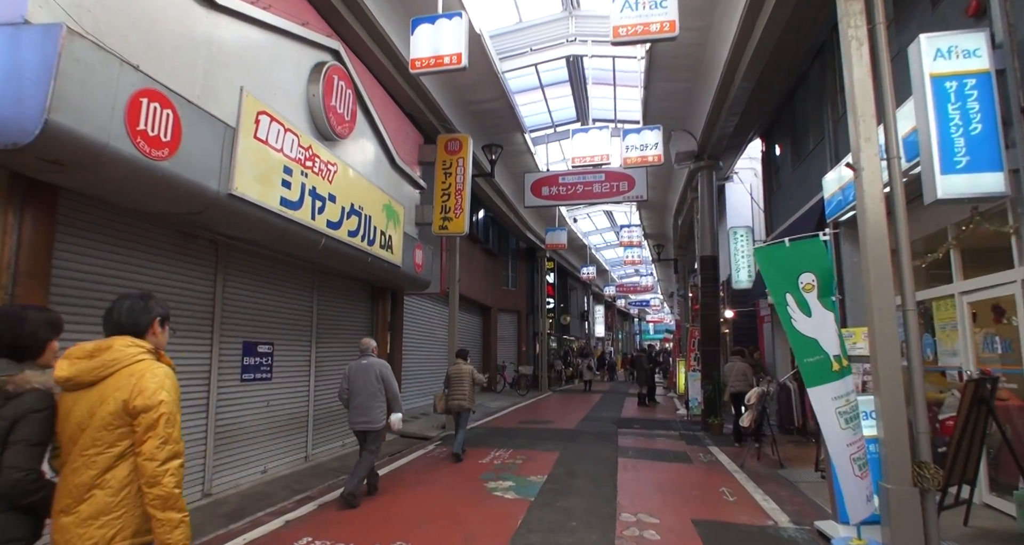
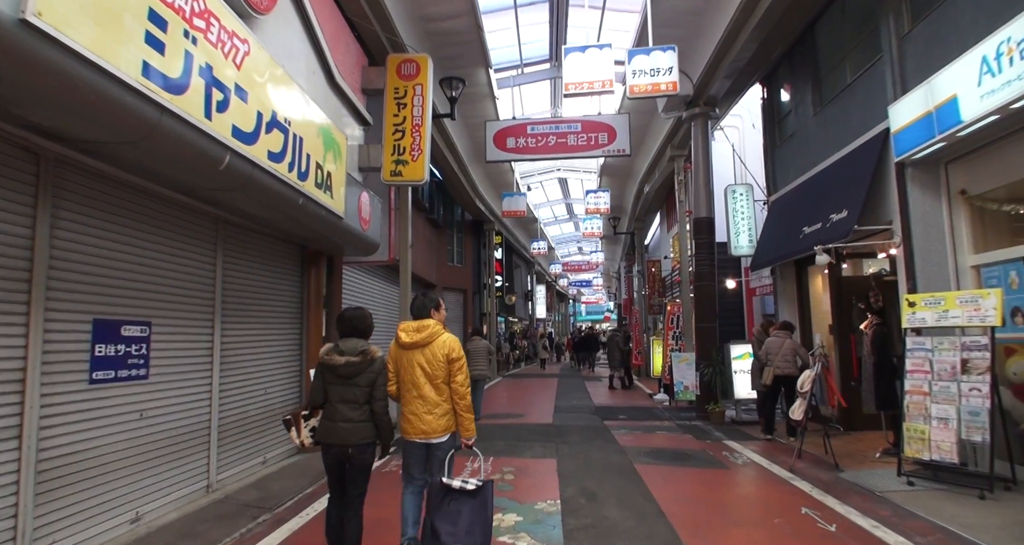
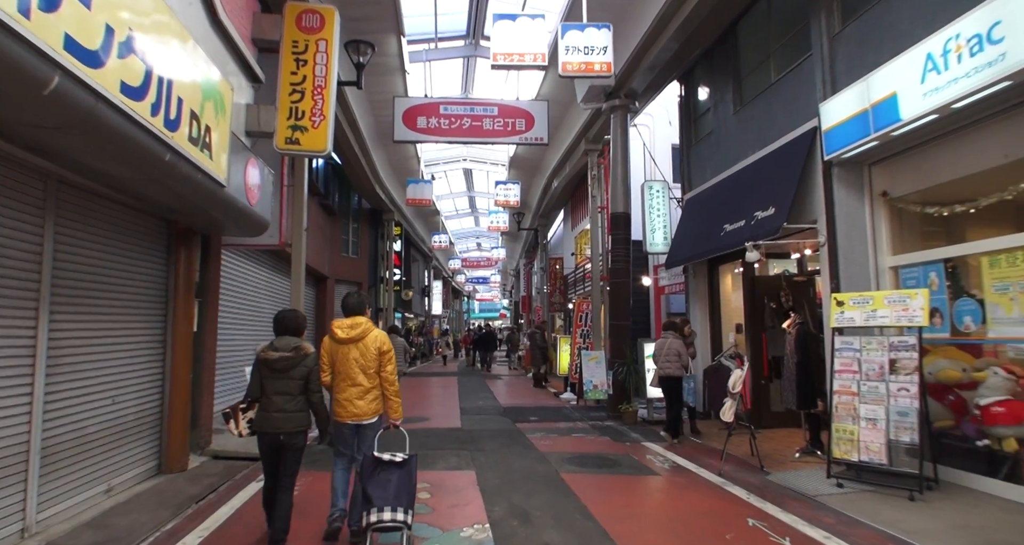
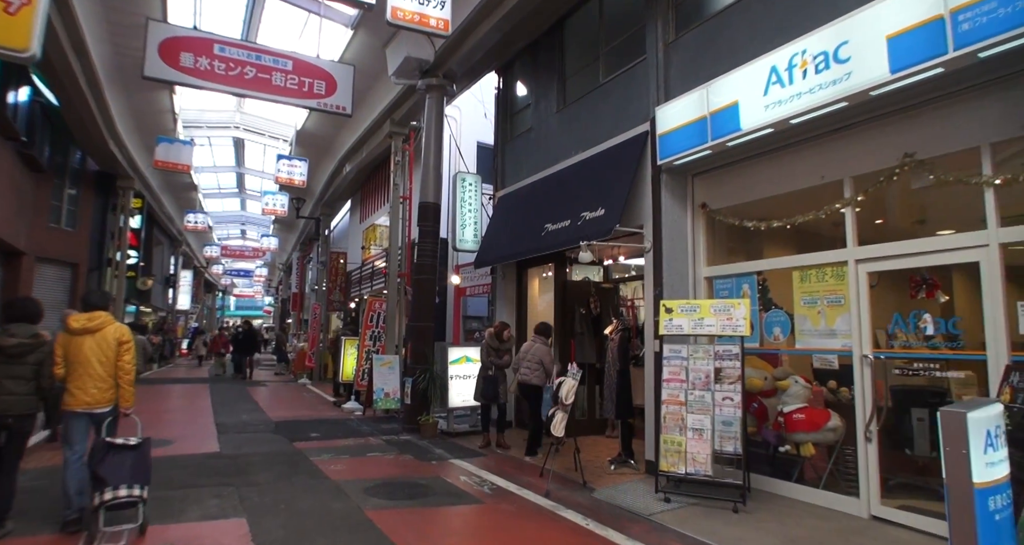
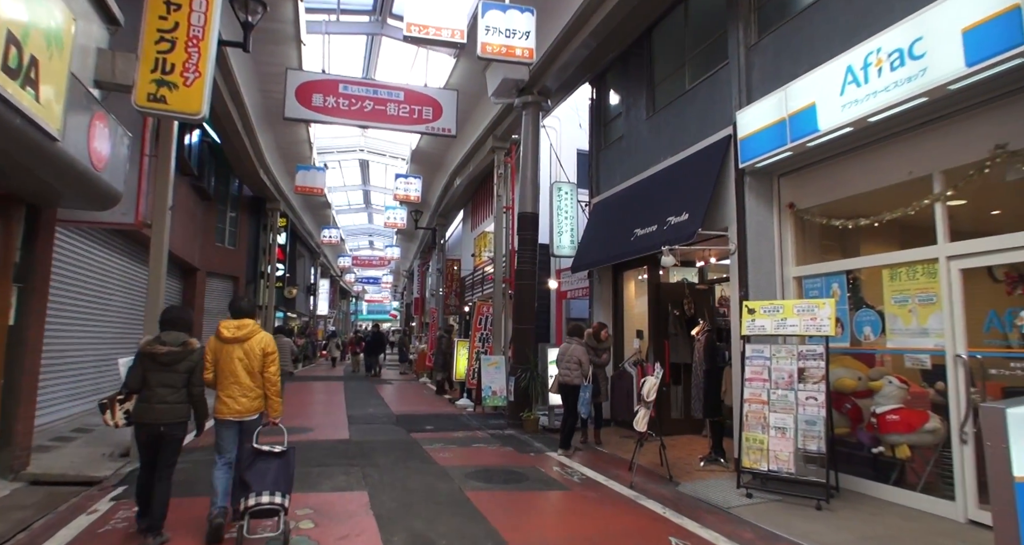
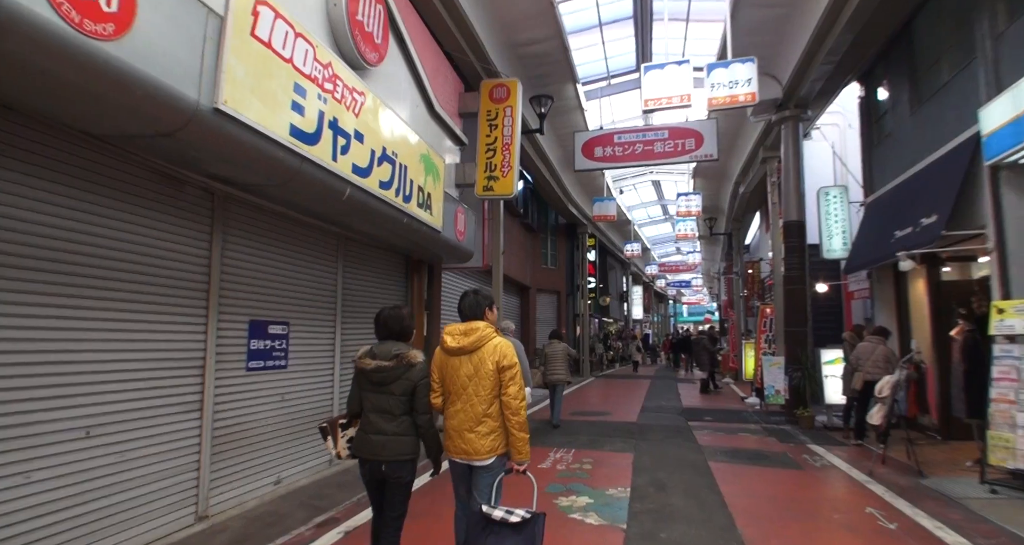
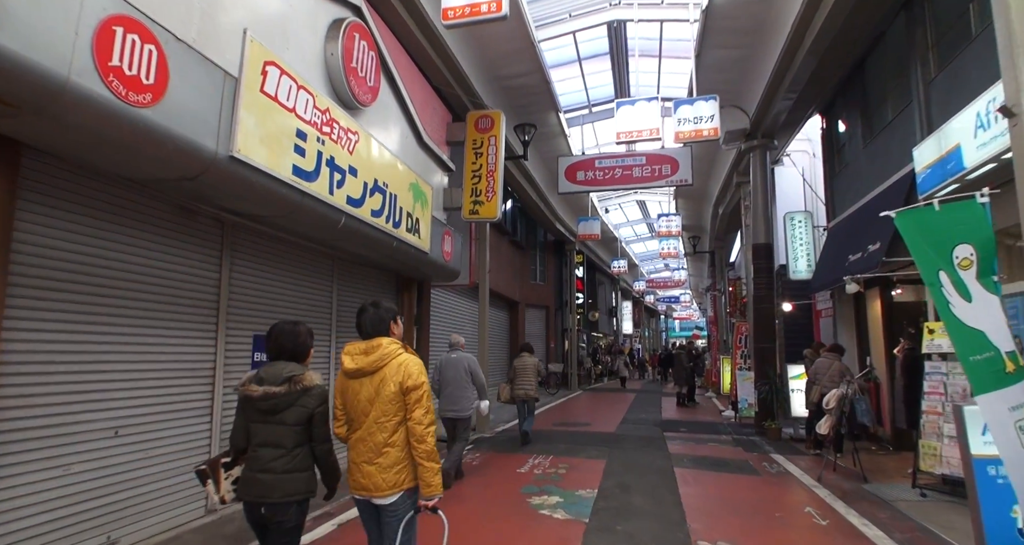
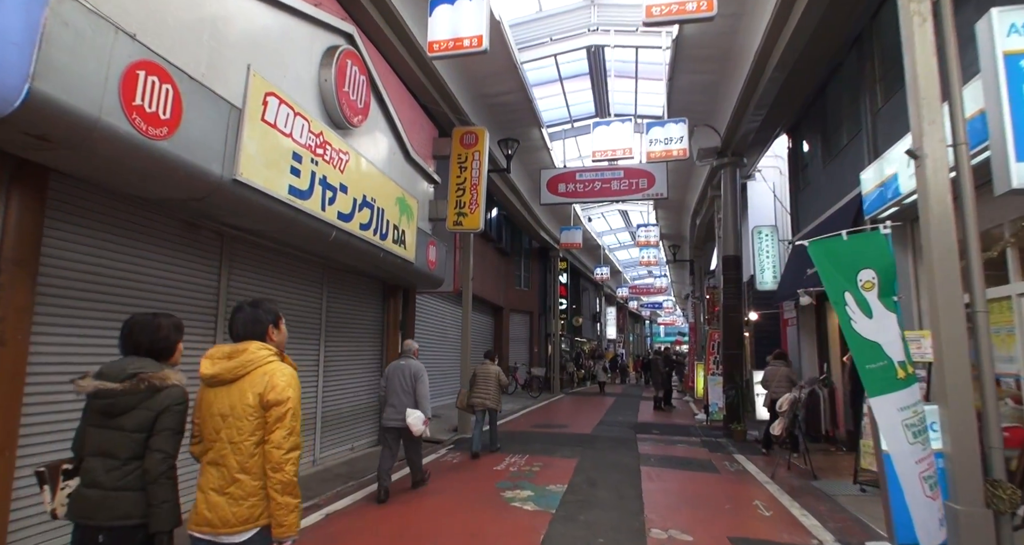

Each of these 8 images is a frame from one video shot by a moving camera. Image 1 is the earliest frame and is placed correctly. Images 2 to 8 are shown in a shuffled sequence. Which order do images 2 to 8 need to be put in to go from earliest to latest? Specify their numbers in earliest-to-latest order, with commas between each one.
8, 7, 6, 2, 3, 5, 4
